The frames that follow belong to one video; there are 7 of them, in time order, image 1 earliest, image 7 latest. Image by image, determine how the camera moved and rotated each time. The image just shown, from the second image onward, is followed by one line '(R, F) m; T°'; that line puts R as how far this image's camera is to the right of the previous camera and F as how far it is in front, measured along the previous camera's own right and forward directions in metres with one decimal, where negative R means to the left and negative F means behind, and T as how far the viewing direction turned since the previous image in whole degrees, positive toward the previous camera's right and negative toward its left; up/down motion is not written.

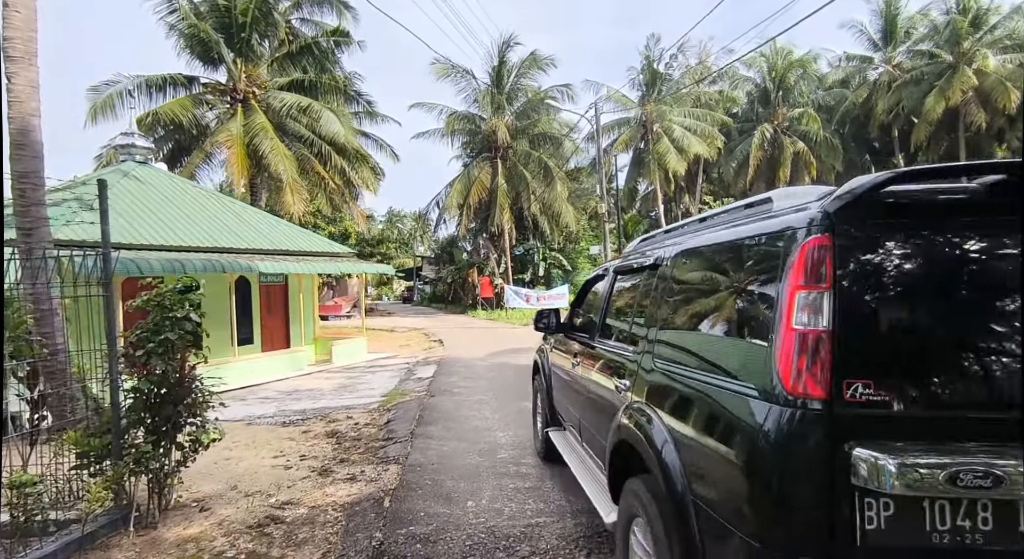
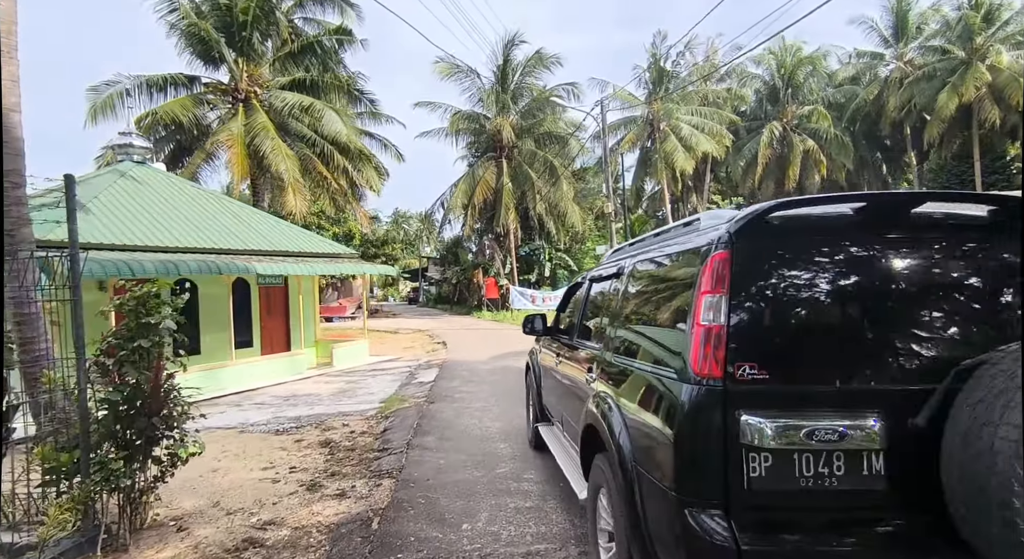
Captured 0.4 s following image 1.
(0.0, +0.3) m; -1°
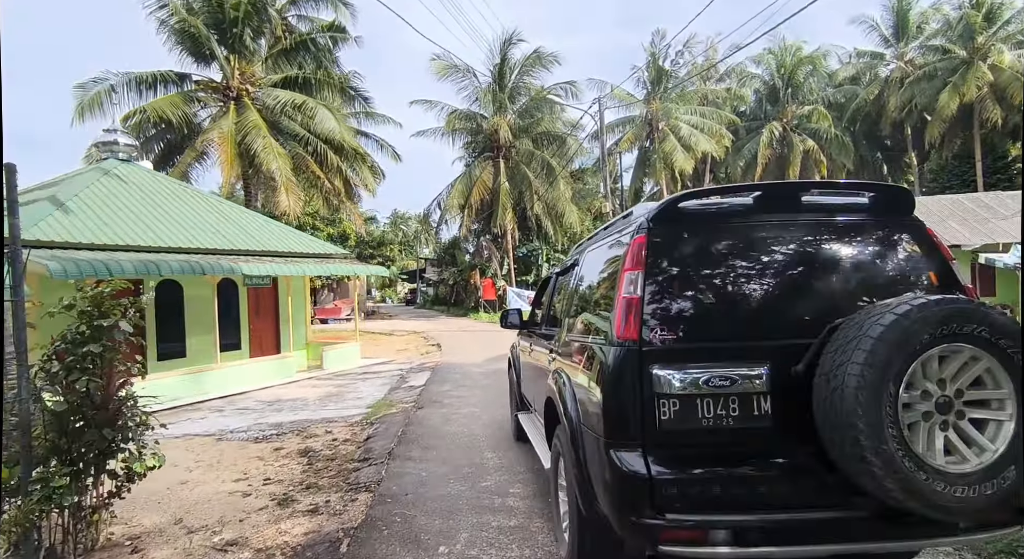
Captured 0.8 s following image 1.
(+0.1, +0.3) m; 0°
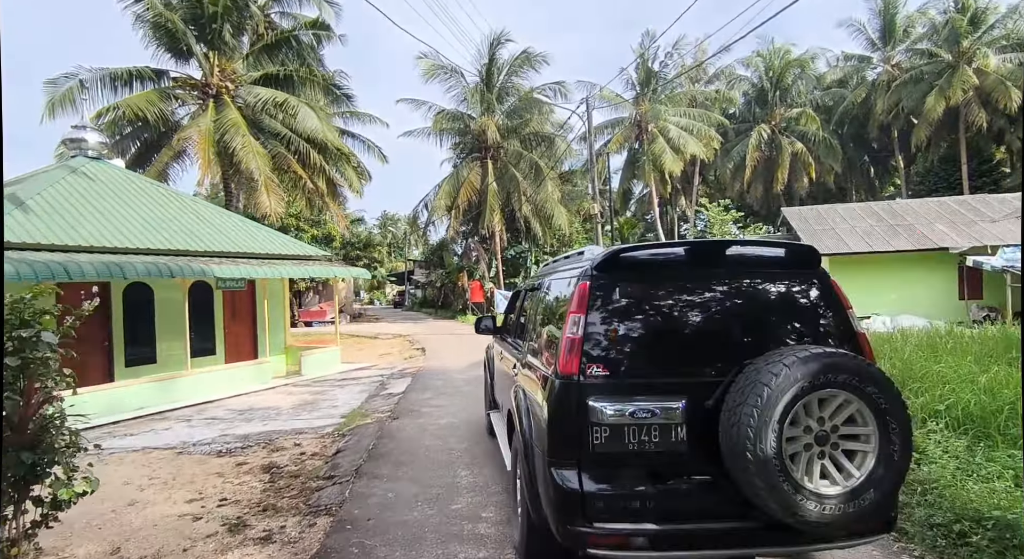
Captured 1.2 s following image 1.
(+0.1, +0.3) m; +1°
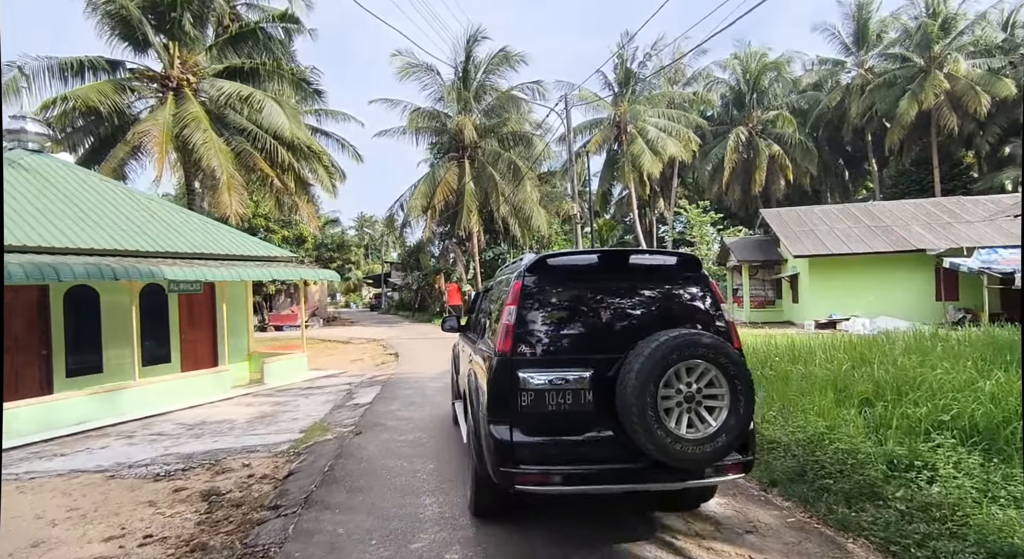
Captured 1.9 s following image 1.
(+0.1, +0.5) m; +2°
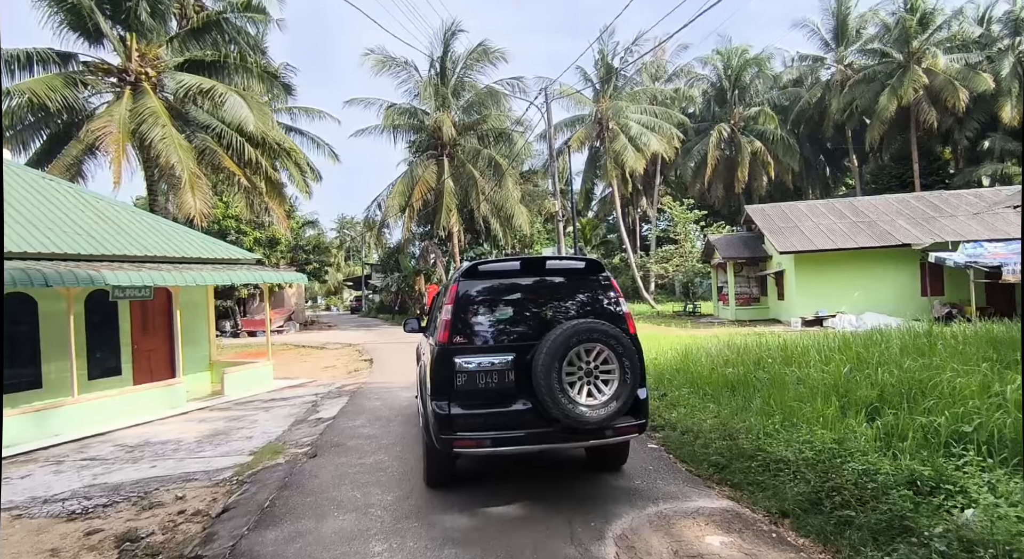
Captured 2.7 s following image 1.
(+0.1, +0.6) m; +2°
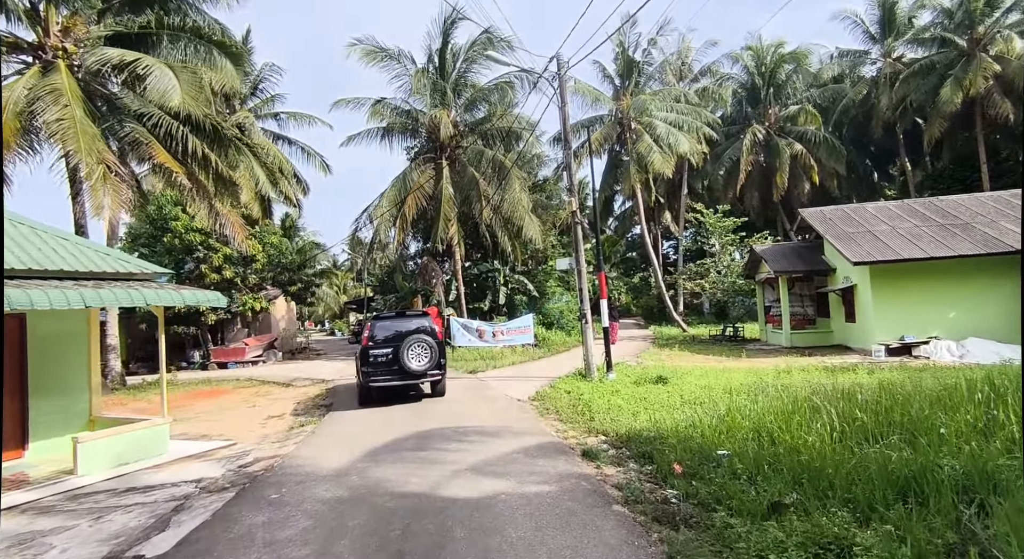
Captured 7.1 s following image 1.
(+0.2, +3.4) m; -2°
